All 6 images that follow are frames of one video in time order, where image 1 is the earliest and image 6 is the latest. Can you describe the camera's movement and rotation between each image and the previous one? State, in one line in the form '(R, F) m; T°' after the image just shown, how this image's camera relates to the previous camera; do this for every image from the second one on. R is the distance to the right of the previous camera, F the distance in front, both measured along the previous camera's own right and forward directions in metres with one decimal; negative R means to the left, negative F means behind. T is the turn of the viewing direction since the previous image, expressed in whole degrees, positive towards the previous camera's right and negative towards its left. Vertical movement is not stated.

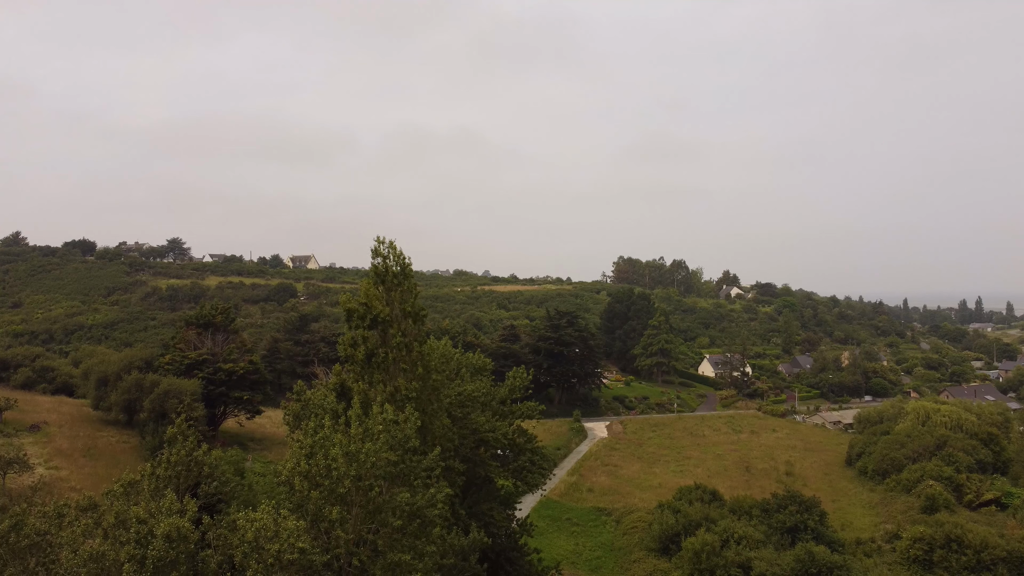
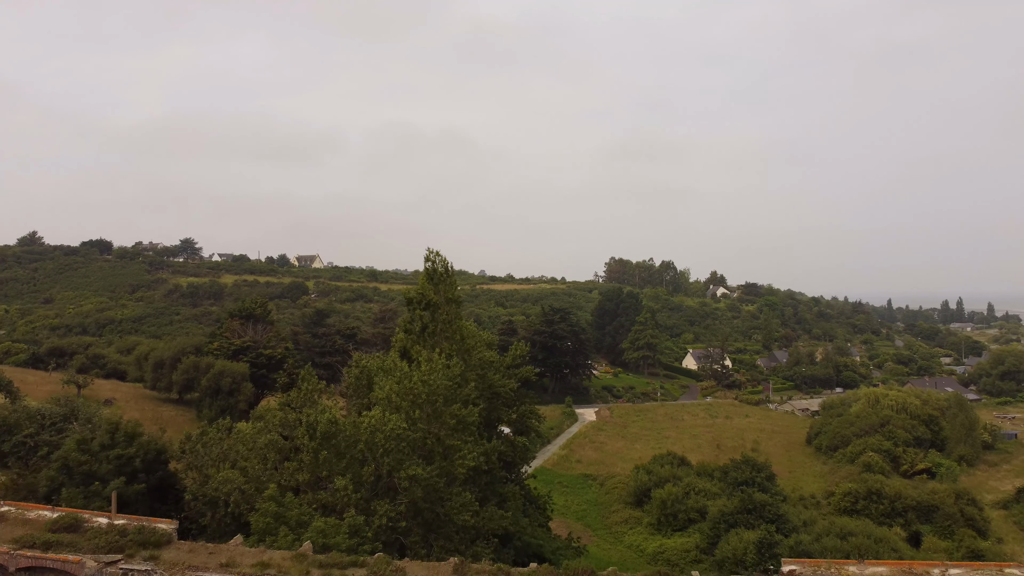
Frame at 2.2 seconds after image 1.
(-0.2, -3.7) m; +1°
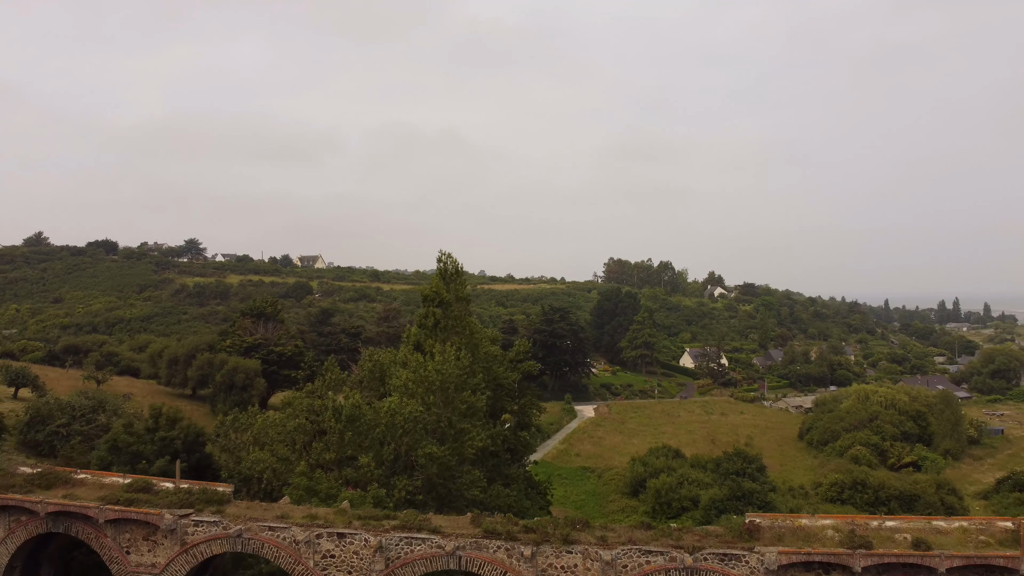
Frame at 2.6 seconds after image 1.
(-0.1, -1.0) m; 0°
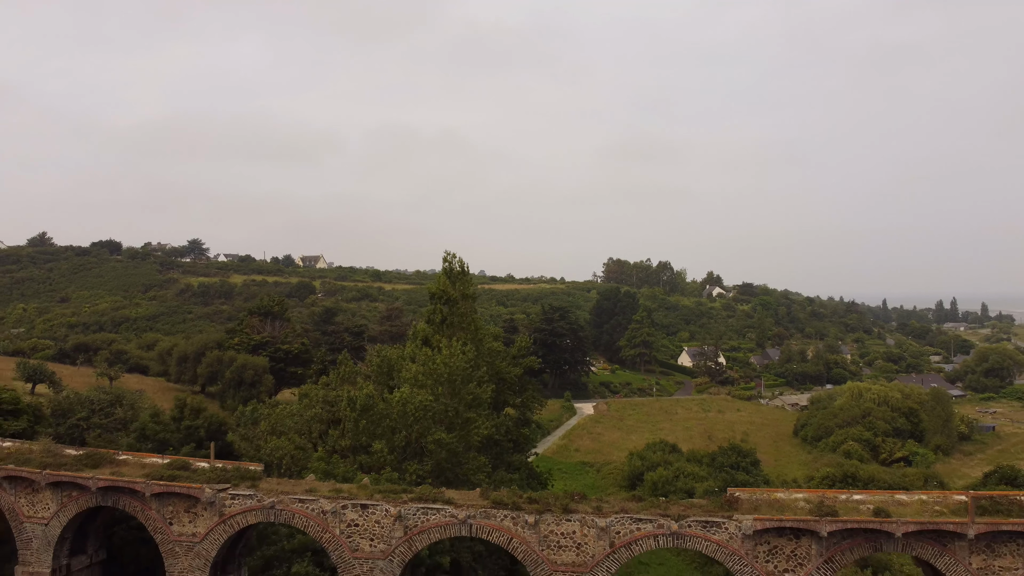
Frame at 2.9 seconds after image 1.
(-0.1, -0.7) m; 0°
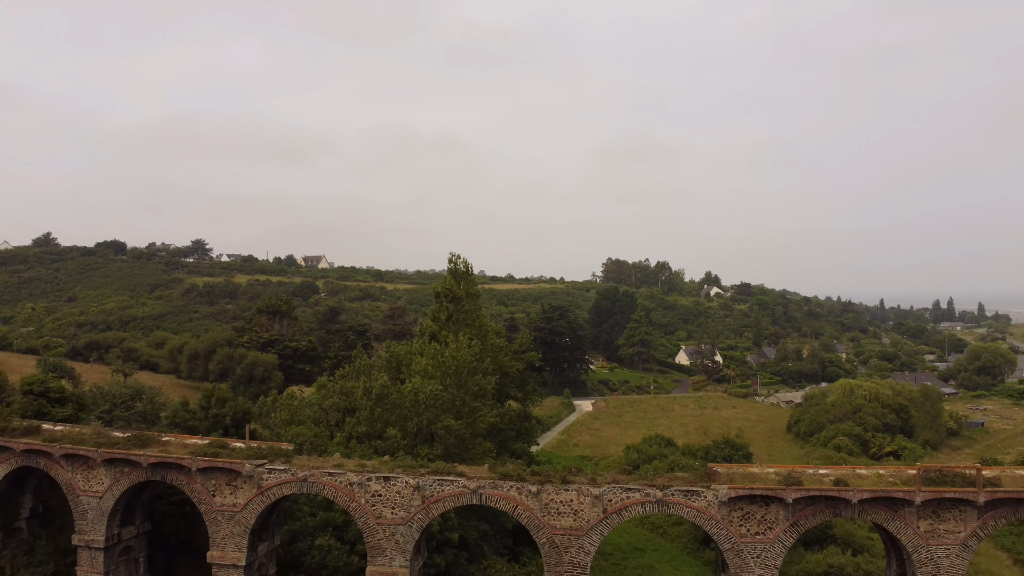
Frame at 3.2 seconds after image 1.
(-0.1, -0.9) m; 0°
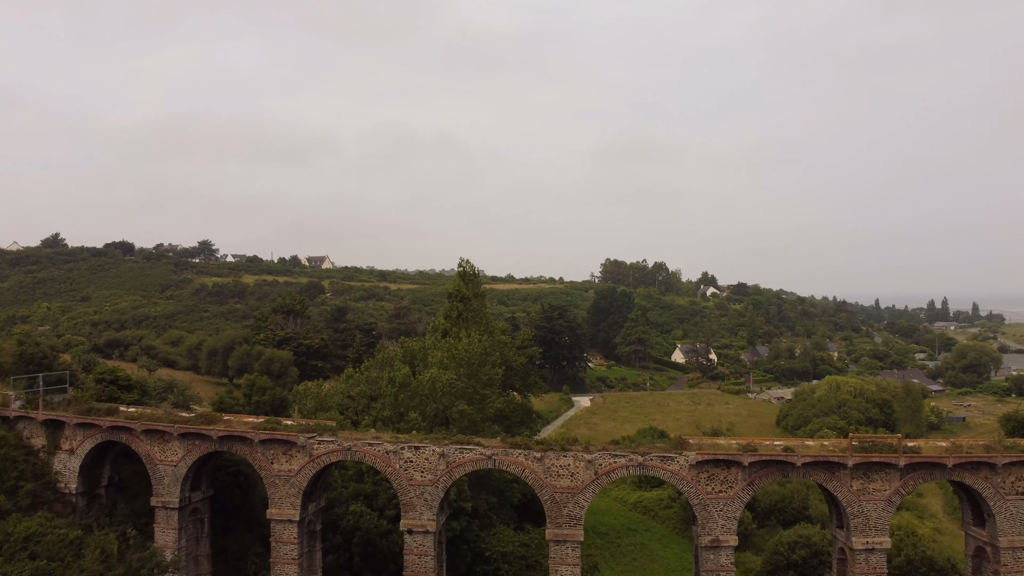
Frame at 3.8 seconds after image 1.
(-0.2, -1.6) m; 0°
